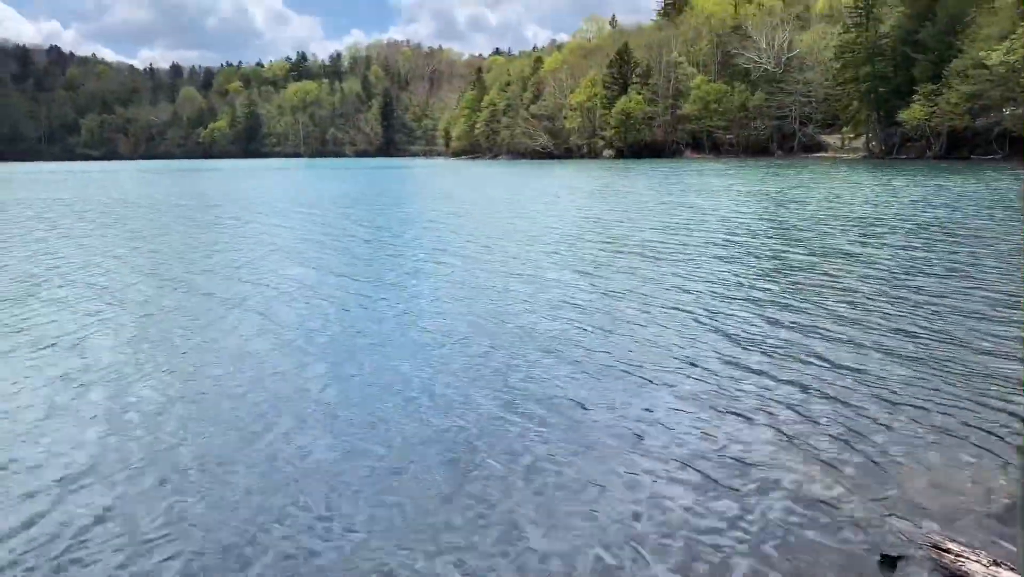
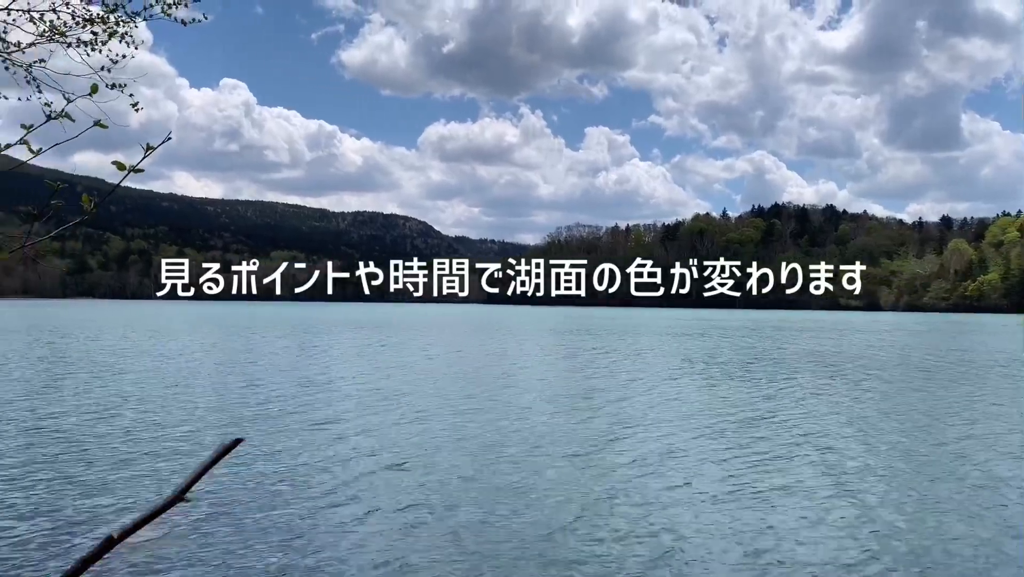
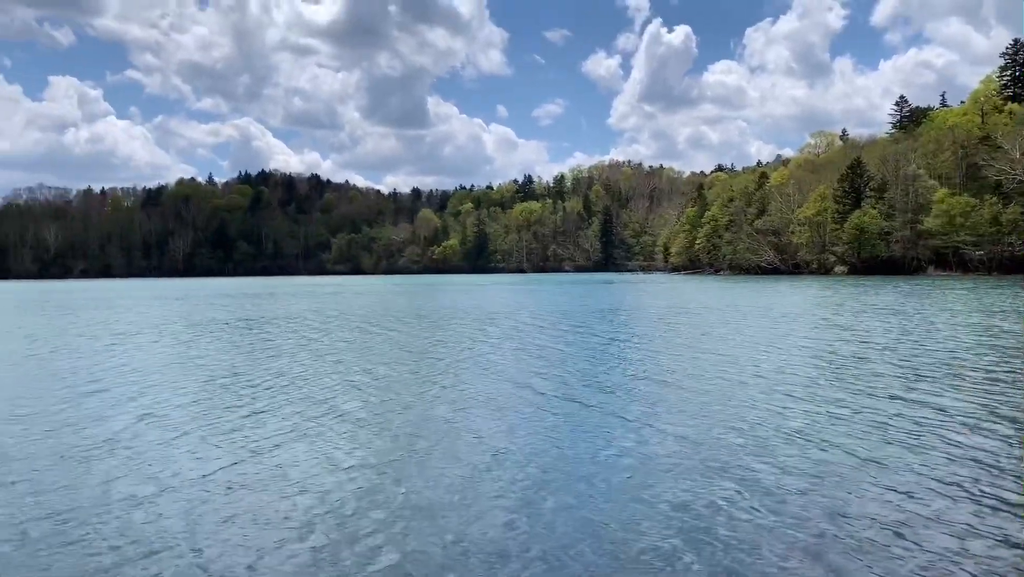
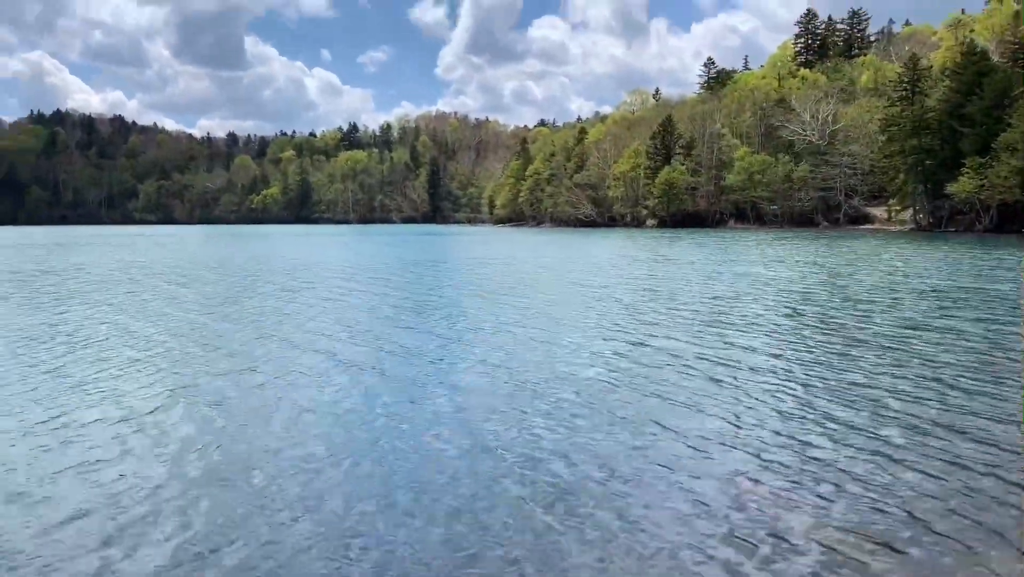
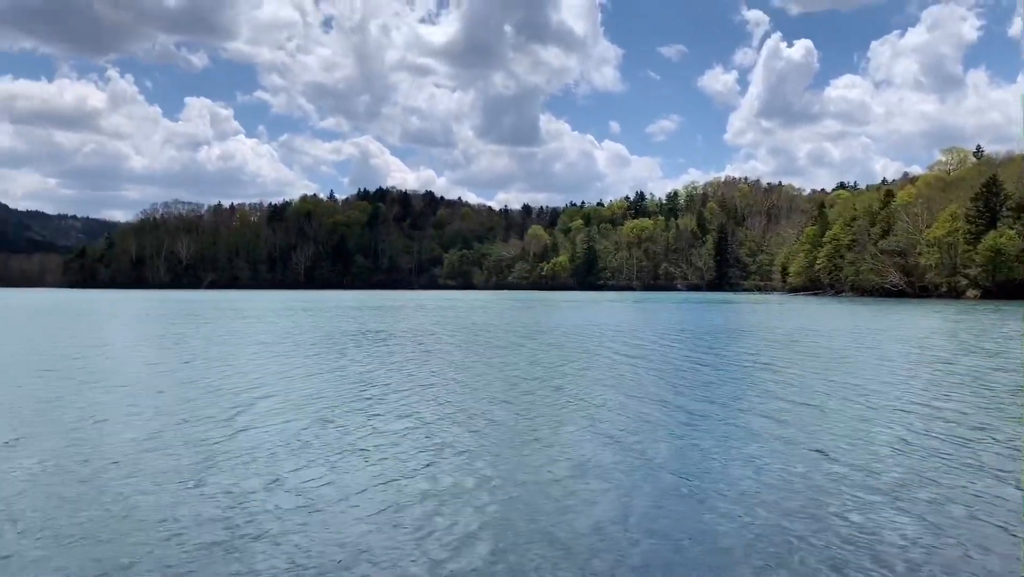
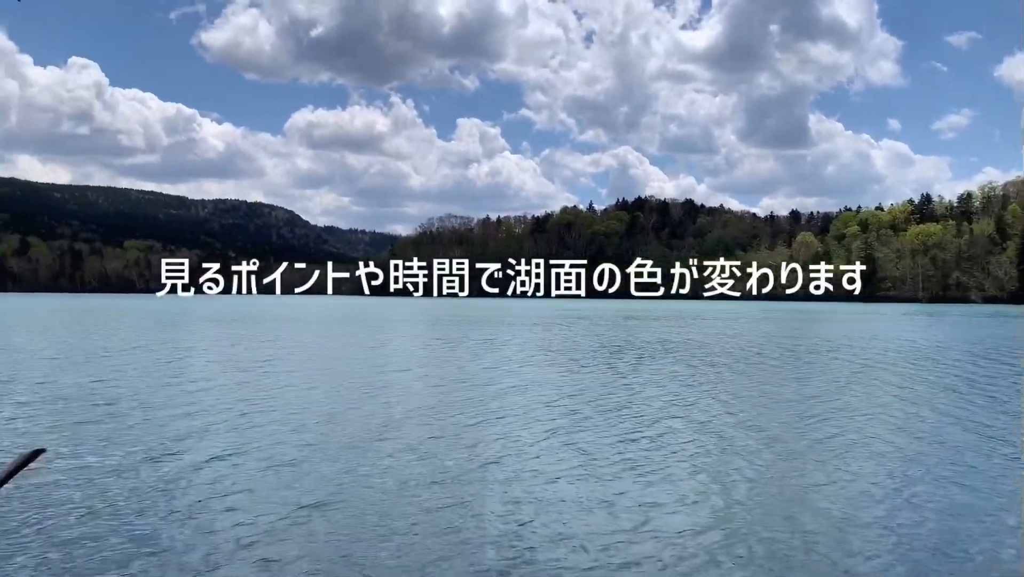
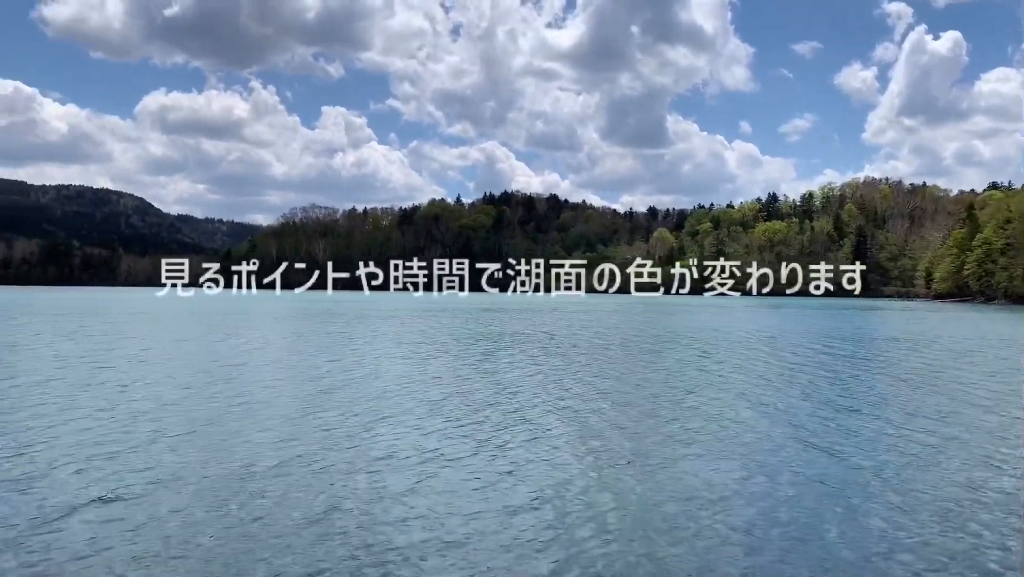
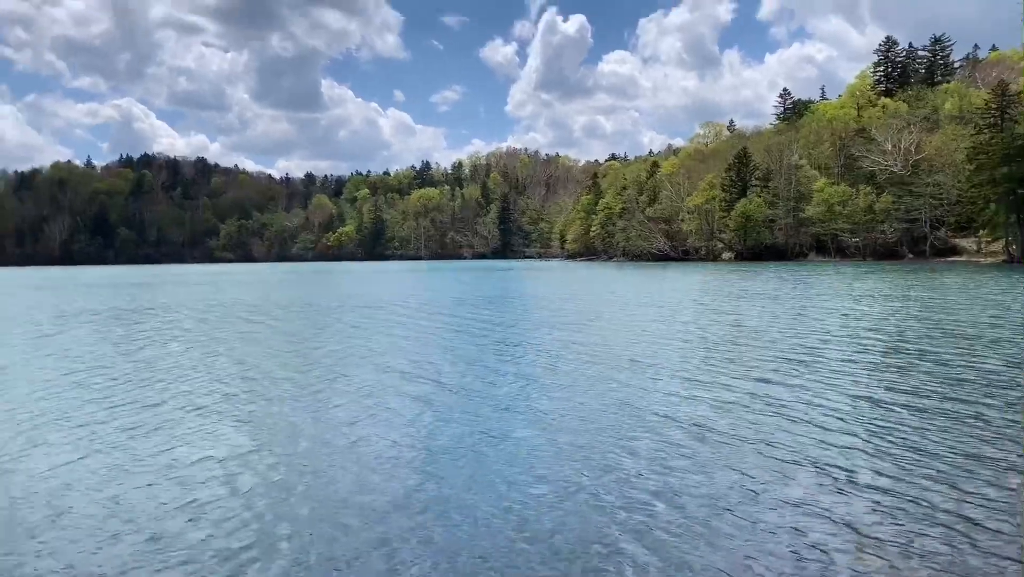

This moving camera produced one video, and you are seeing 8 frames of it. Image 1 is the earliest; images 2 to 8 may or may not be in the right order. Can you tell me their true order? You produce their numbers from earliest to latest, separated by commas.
4, 8, 3, 5, 7, 6, 2
